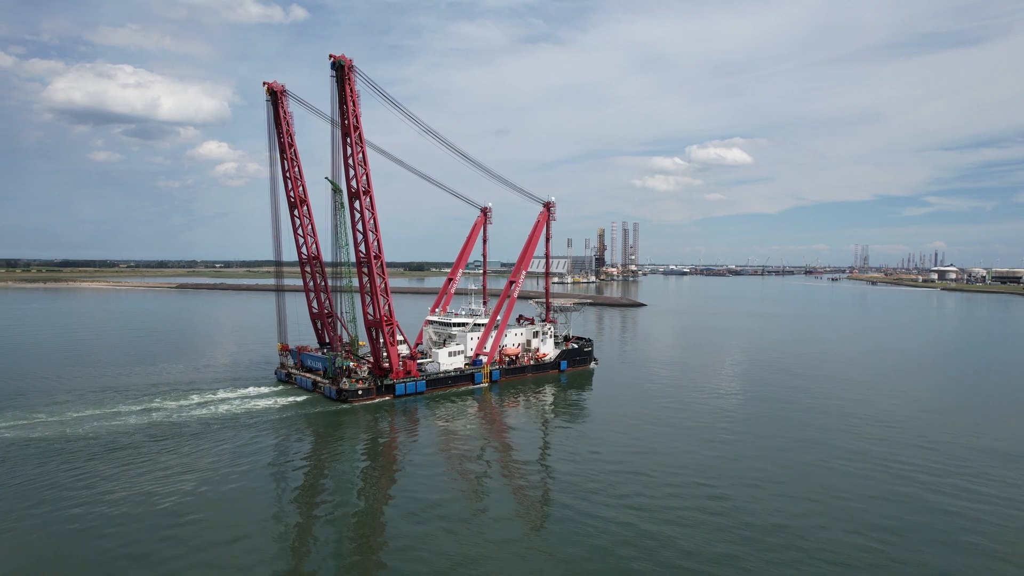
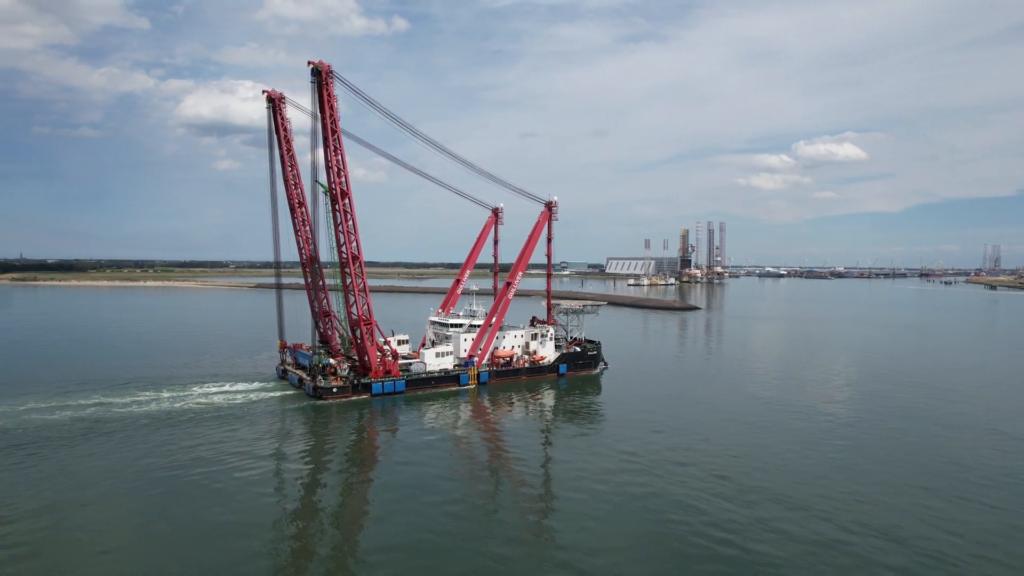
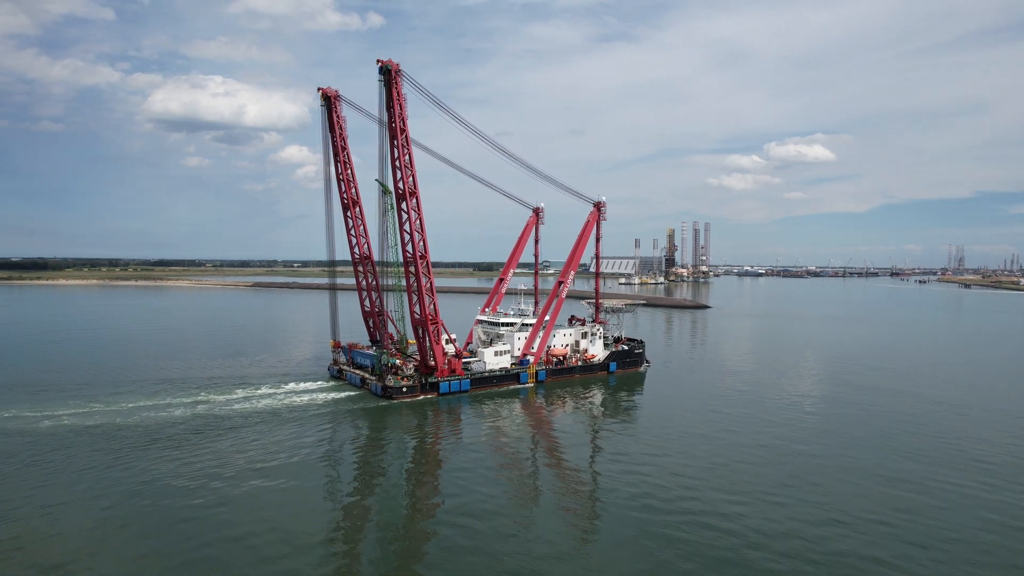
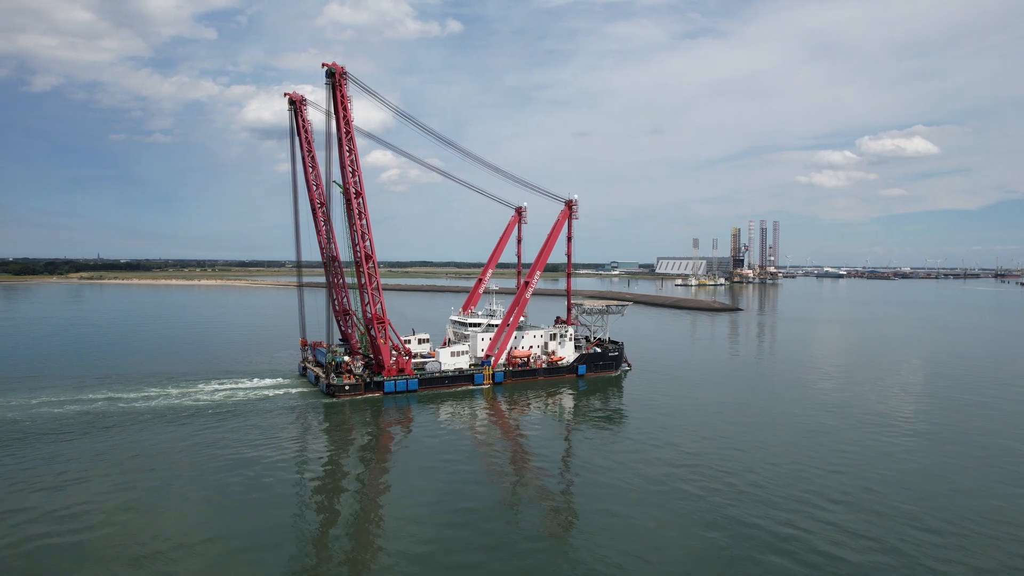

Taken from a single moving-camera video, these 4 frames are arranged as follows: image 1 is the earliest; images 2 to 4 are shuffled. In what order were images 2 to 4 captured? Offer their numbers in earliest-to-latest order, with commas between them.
3, 2, 4
